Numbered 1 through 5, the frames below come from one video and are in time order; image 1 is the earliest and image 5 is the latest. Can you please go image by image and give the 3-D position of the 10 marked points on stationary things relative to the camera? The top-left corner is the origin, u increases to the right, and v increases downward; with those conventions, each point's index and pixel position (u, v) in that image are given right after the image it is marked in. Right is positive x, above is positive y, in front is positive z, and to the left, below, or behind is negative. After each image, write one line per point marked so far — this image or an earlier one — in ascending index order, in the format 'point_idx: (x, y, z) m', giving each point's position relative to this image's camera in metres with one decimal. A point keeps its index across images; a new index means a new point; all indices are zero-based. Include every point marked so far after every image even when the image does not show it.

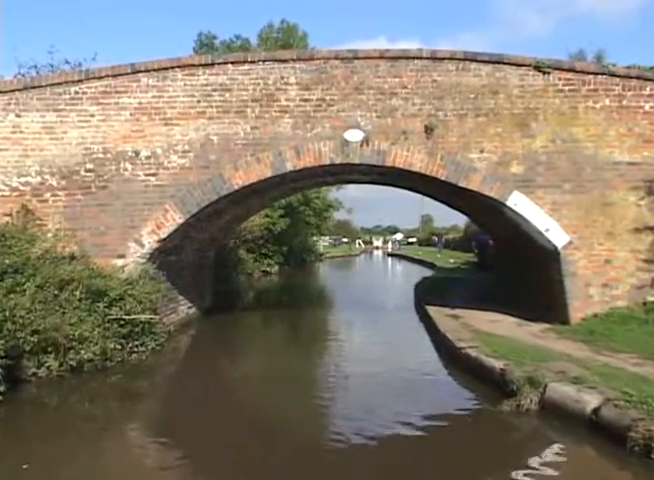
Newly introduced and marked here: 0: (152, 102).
0: (-2.7, +2.1, +12.8) m
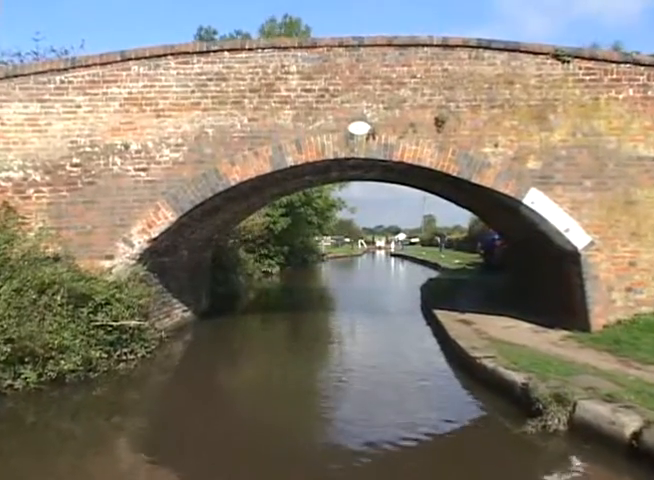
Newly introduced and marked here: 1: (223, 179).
0: (-2.7, +2.1, +12.0) m
1: (-1.5, +0.9, +11.8) m
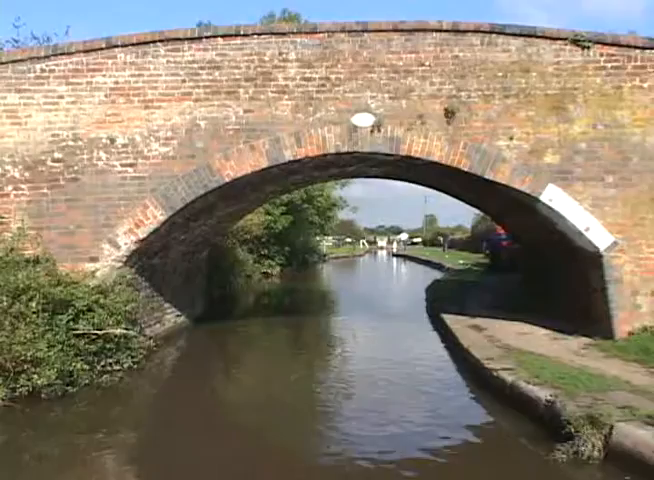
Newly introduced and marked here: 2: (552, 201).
0: (-2.7, +2.1, +11.1) m
1: (-1.5, +0.9, +10.9) m
2: (+3.0, +0.5, +10.9) m
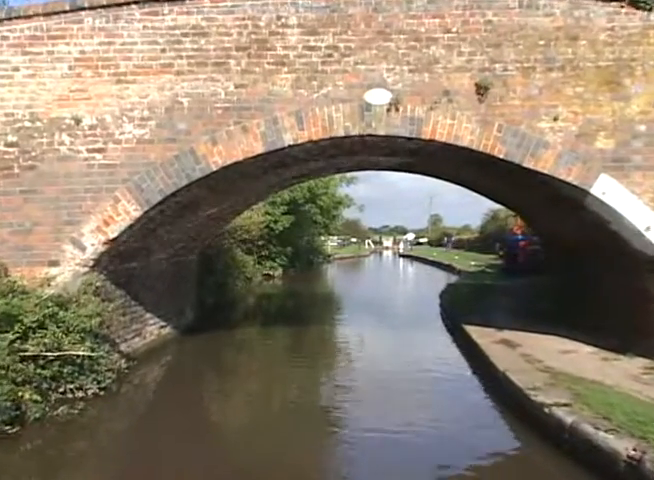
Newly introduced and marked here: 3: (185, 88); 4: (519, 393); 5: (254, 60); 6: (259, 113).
0: (-2.6, +2.1, +9.3) m
1: (-1.4, +0.9, +9.1) m
2: (+3.0, +0.5, +9.0) m
3: (-1.6, +1.7, +9.3) m
4: (+1.9, -1.5, +8.1) m
5: (-0.8, +2.0, +9.3) m
6: (-0.8, +1.4, +9.2) m
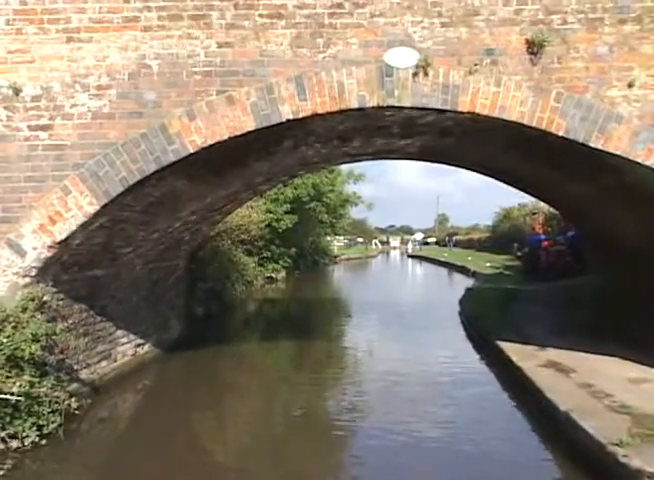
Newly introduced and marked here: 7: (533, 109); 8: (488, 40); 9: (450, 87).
0: (-2.5, +2.1, +7.3) m
1: (-1.3, +0.8, +7.1) m
2: (+3.1, +0.5, +7.0) m
3: (-1.5, +1.7, +7.2) m
4: (+2.0, -1.5, +6.0) m
5: (-0.7, +2.0, +7.2) m
6: (-0.7, +1.4, +7.2) m
7: (+1.8, +1.1, +7.1) m
8: (+1.4, +1.7, +7.2) m
9: (+1.1, +1.3, +7.1) m
